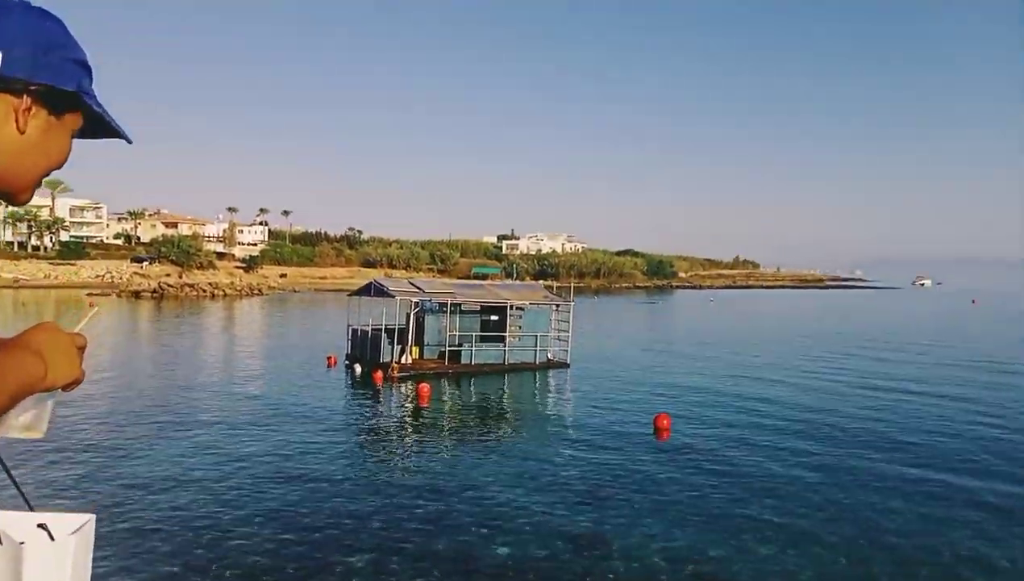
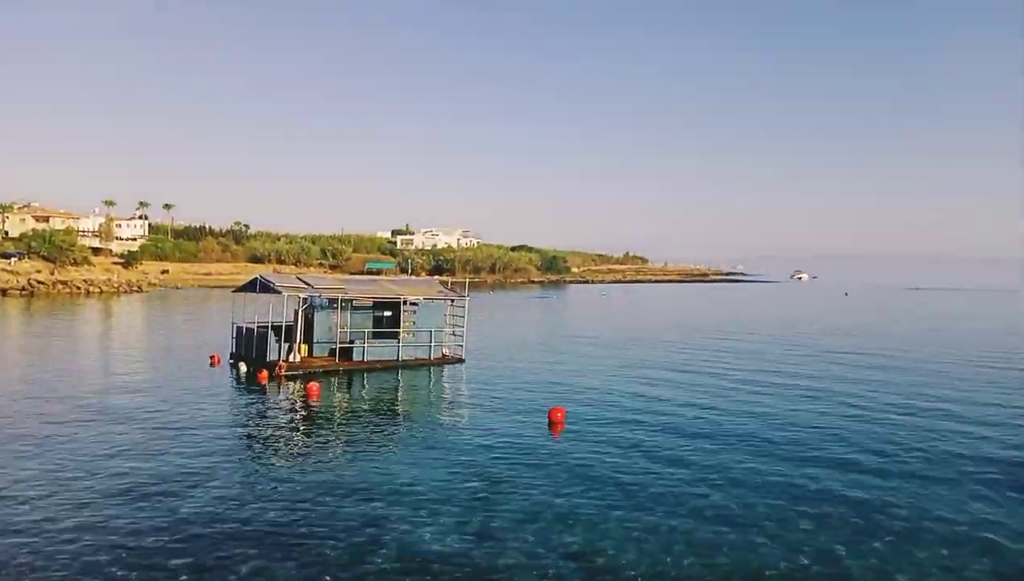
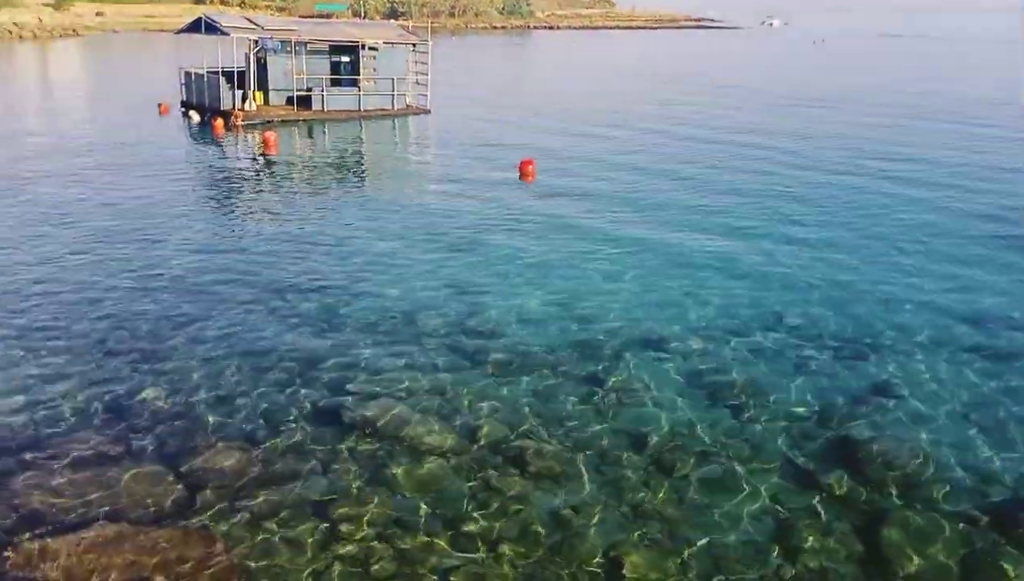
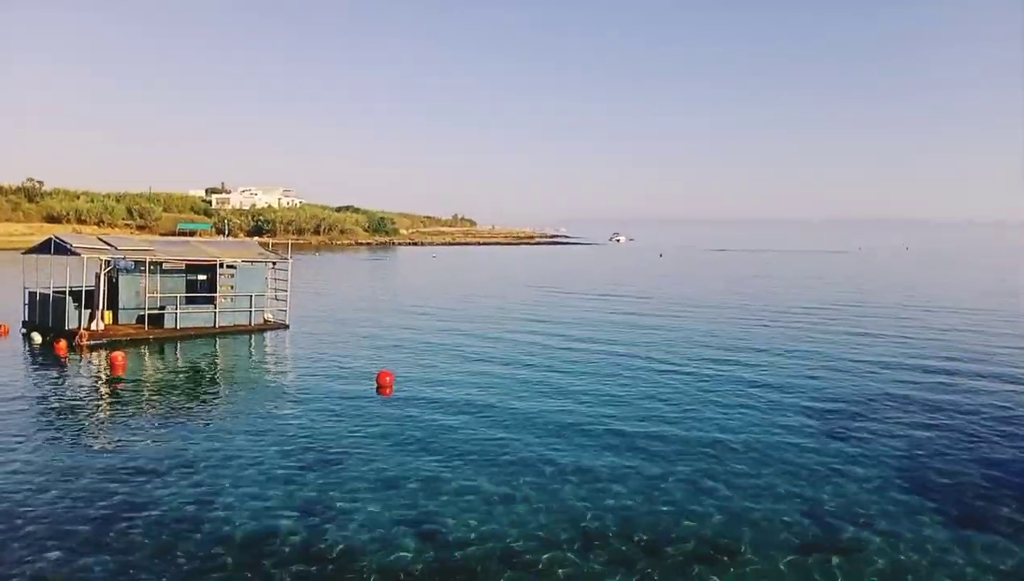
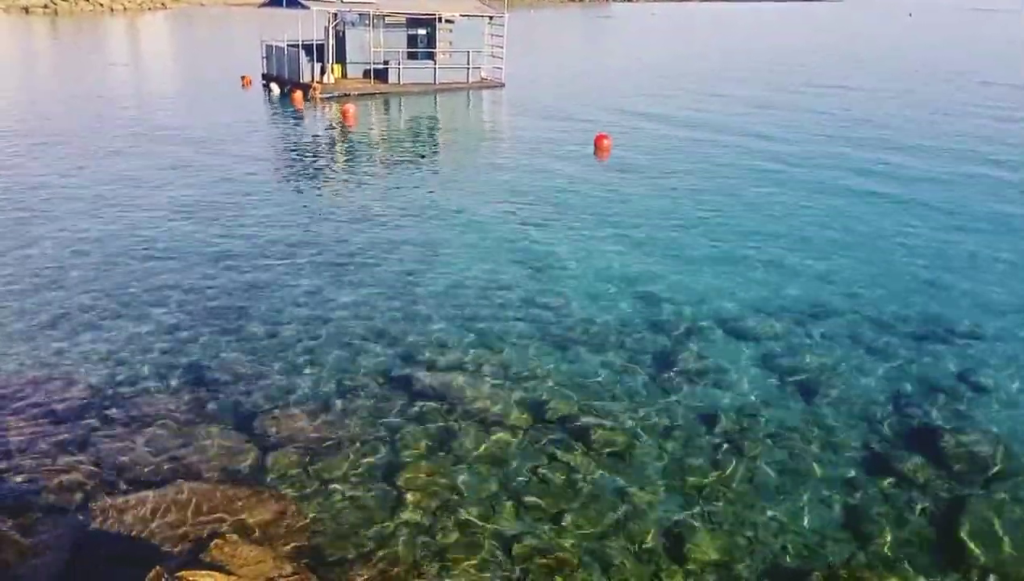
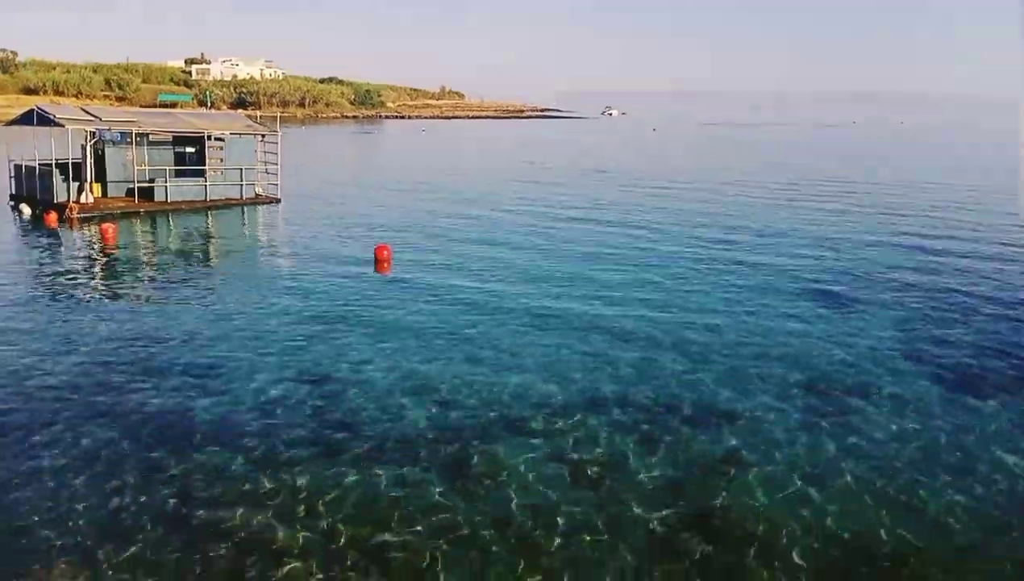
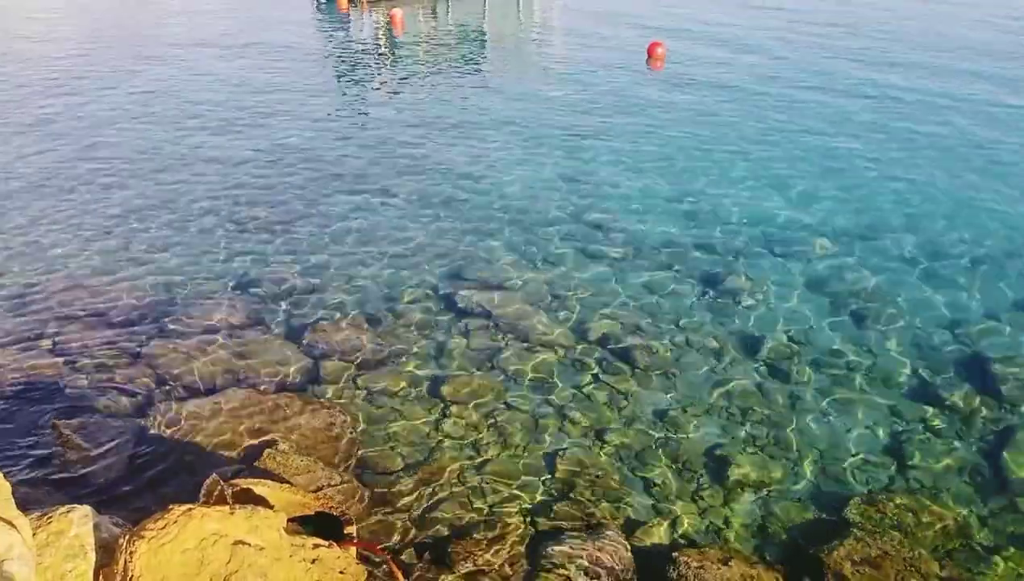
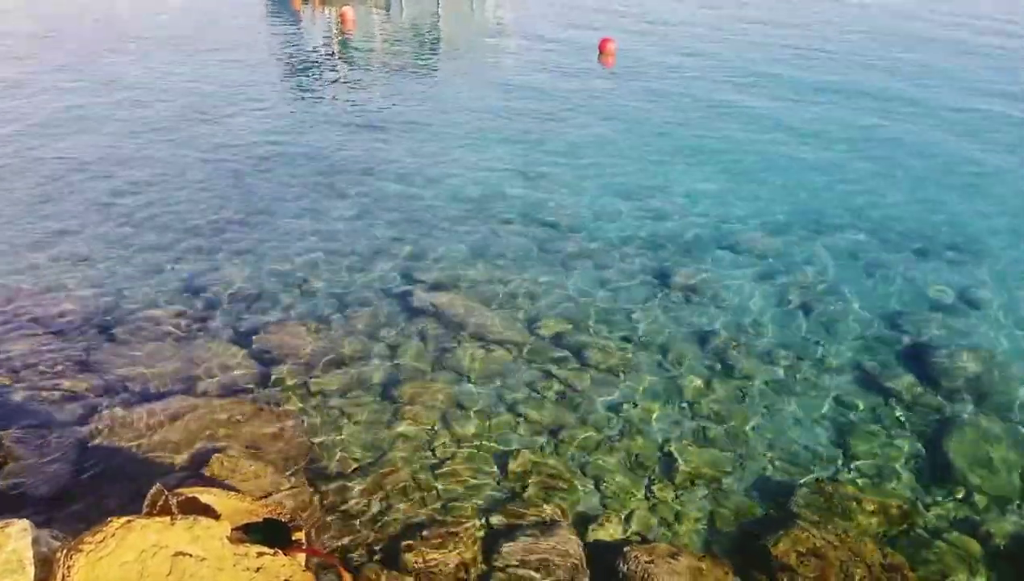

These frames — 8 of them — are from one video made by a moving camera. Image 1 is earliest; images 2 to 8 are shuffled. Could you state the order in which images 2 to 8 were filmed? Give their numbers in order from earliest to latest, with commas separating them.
2, 4, 6, 3, 5, 7, 8
